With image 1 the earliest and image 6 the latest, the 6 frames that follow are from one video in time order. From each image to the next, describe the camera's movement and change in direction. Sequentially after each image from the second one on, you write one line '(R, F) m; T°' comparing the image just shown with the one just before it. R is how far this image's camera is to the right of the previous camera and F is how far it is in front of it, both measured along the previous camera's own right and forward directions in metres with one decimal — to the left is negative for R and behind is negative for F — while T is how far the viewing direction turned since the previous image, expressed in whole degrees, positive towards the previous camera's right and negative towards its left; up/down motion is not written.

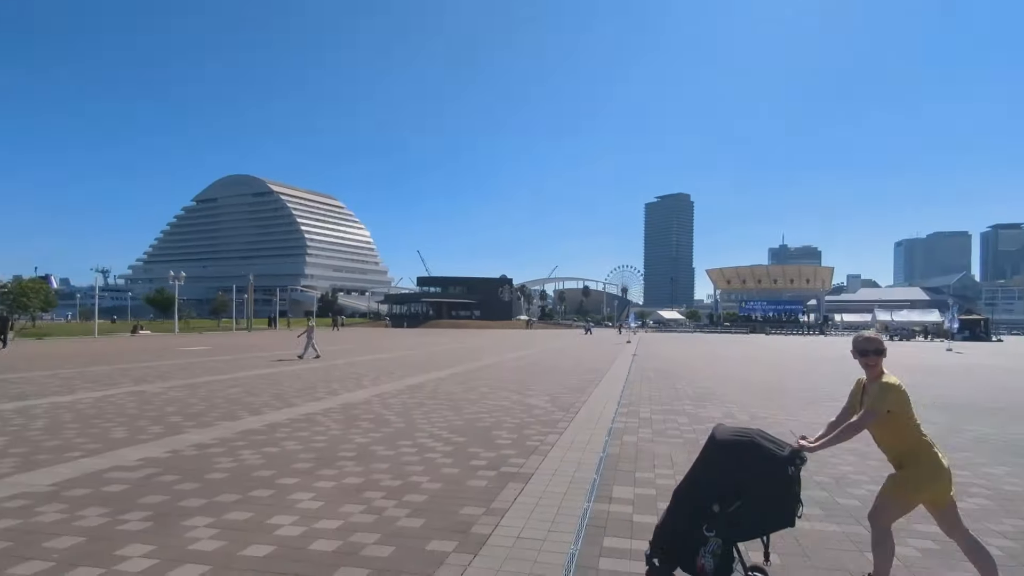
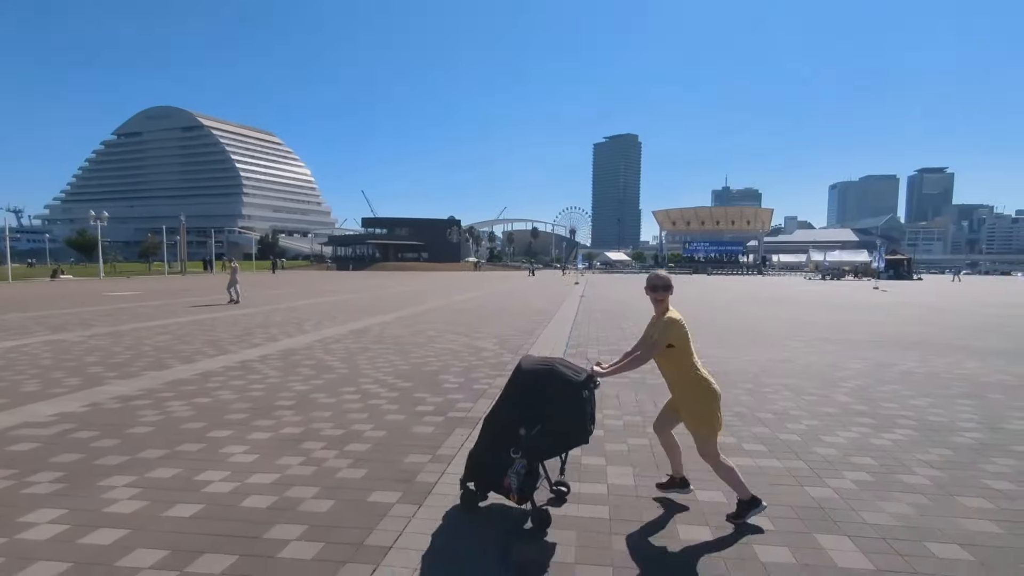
(0.0, +0.3) m; +5°
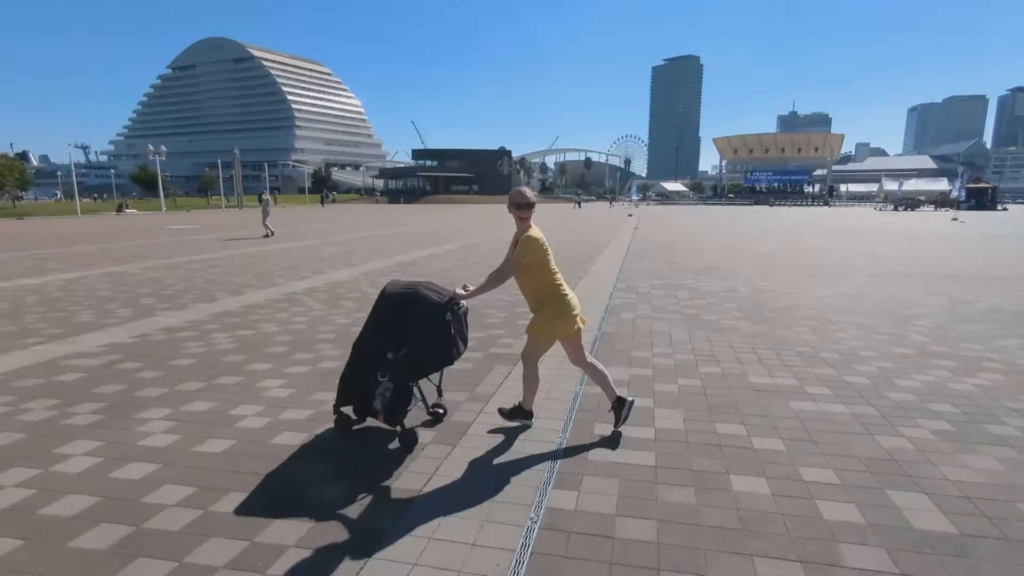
(+0.1, +0.4) m; -5°
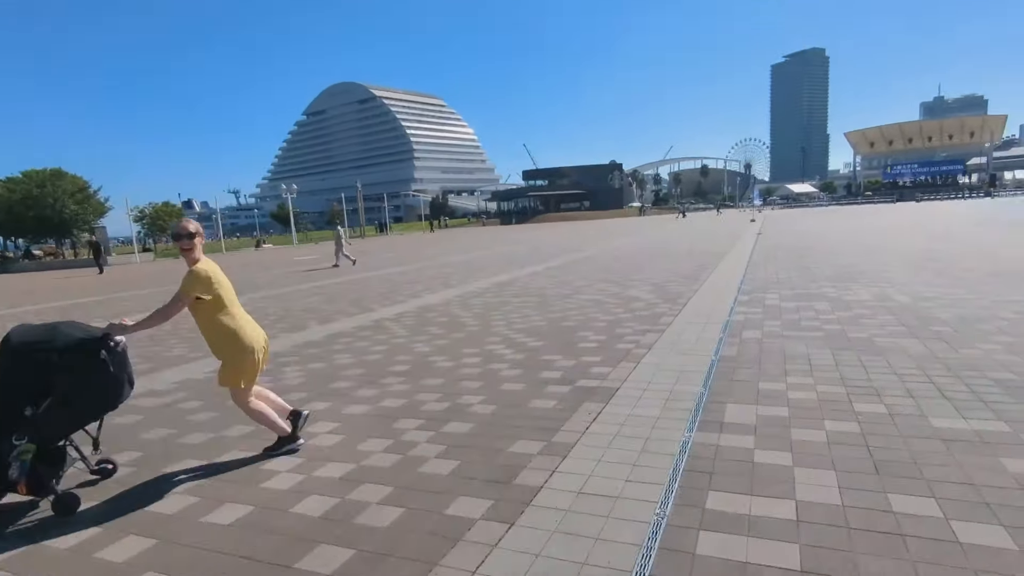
(+0.2, +0.9) m; -11°
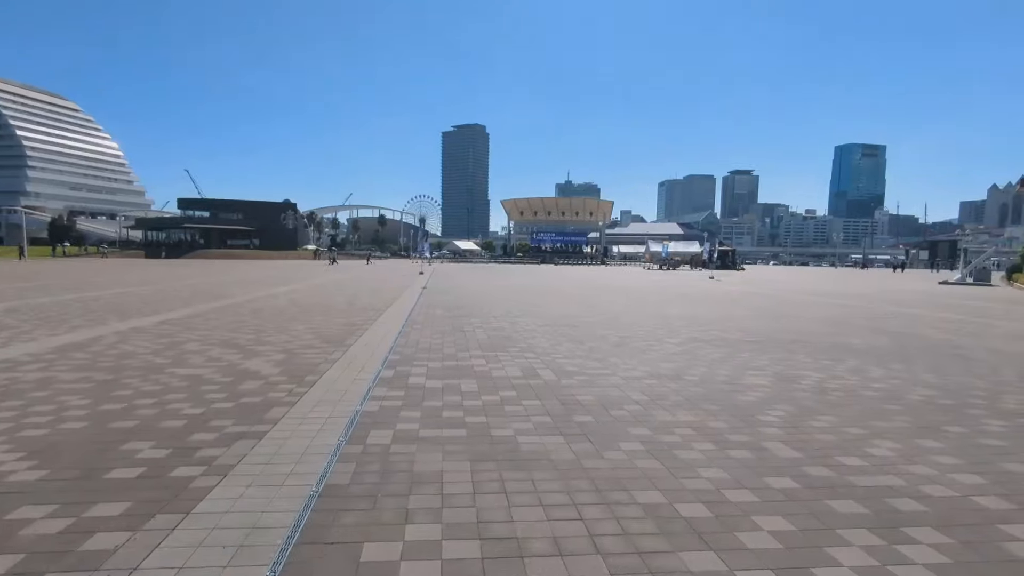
(+1.0, +1.6) m; +30°
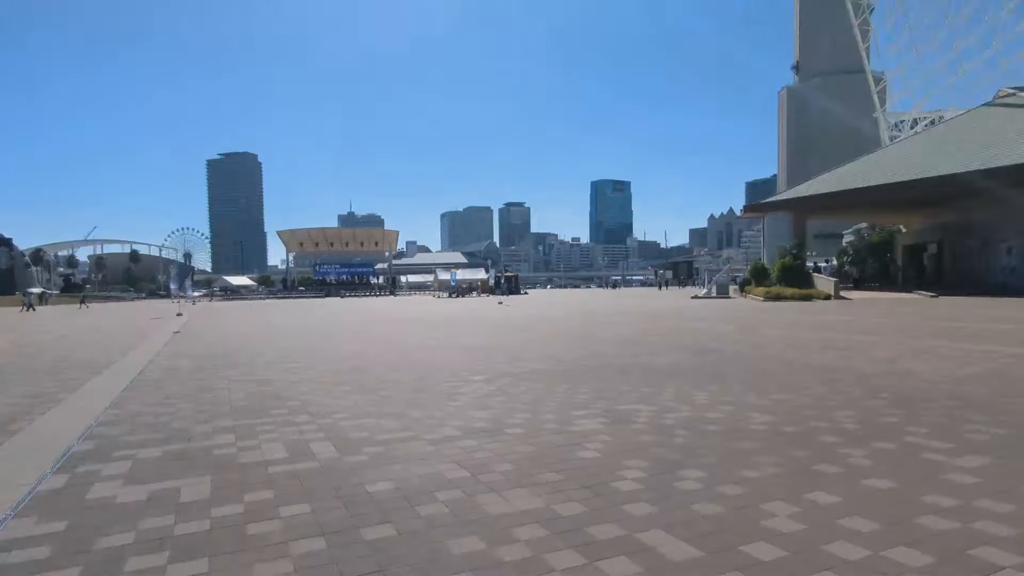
(+0.3, +1.8) m; +19°
